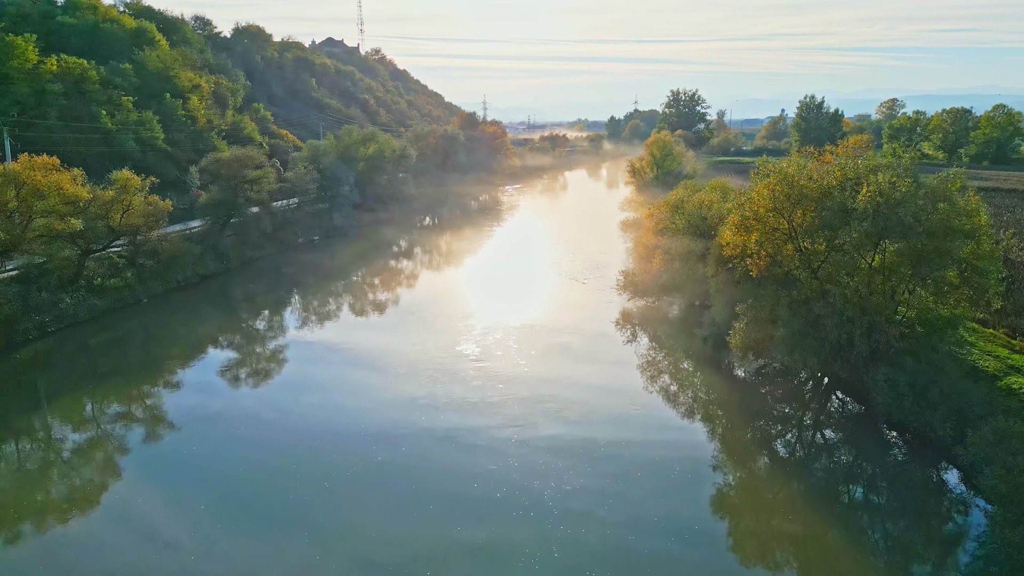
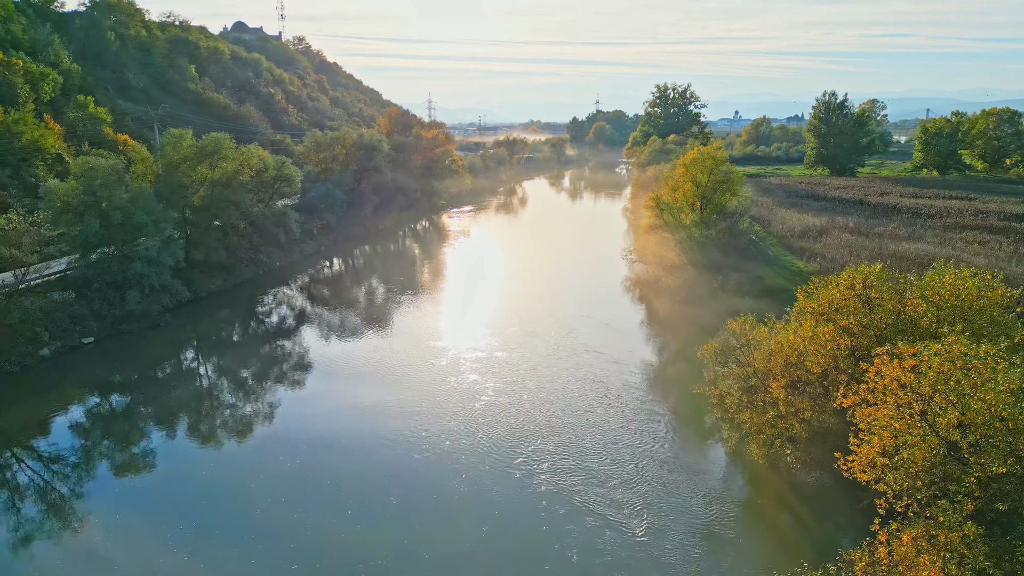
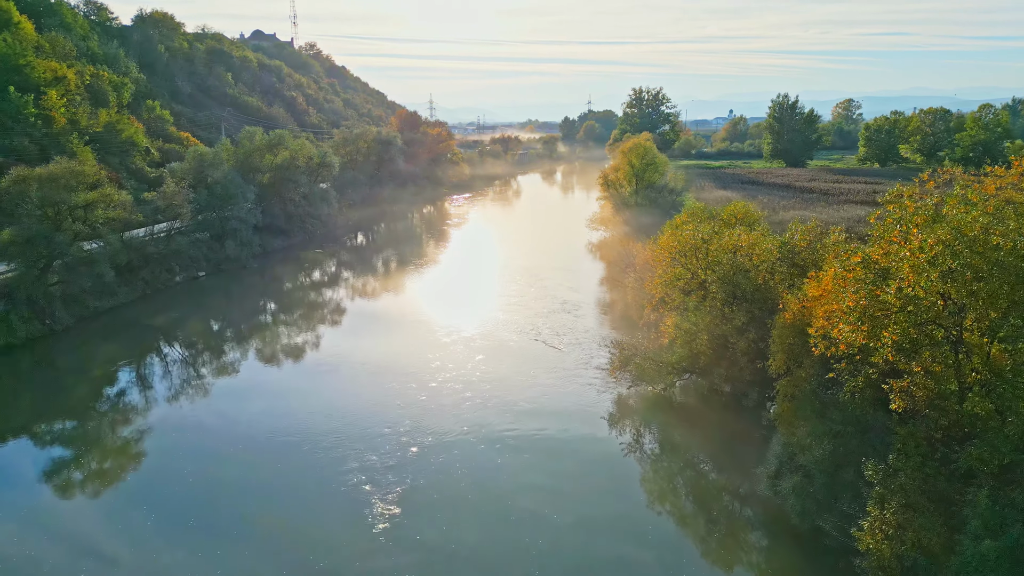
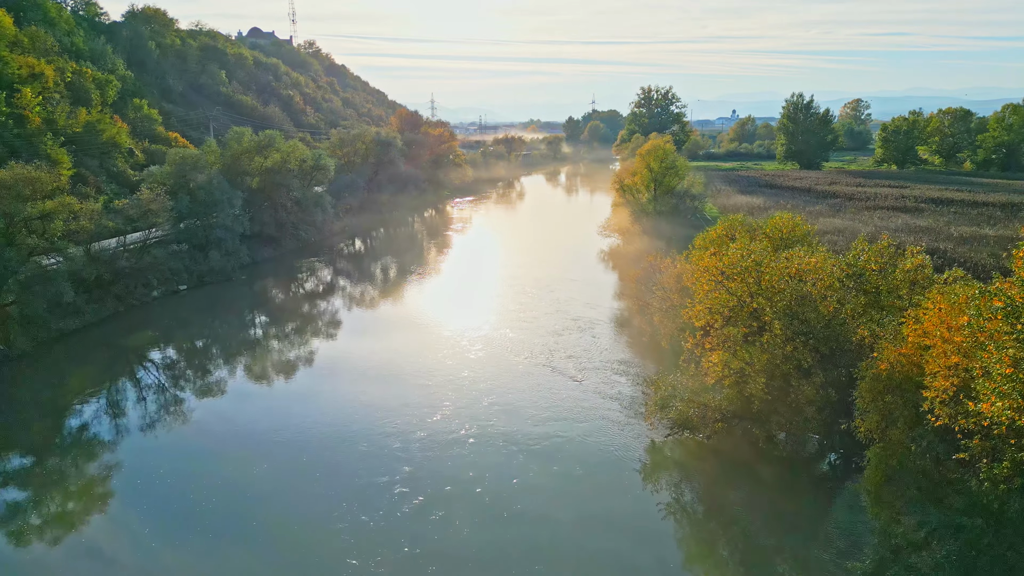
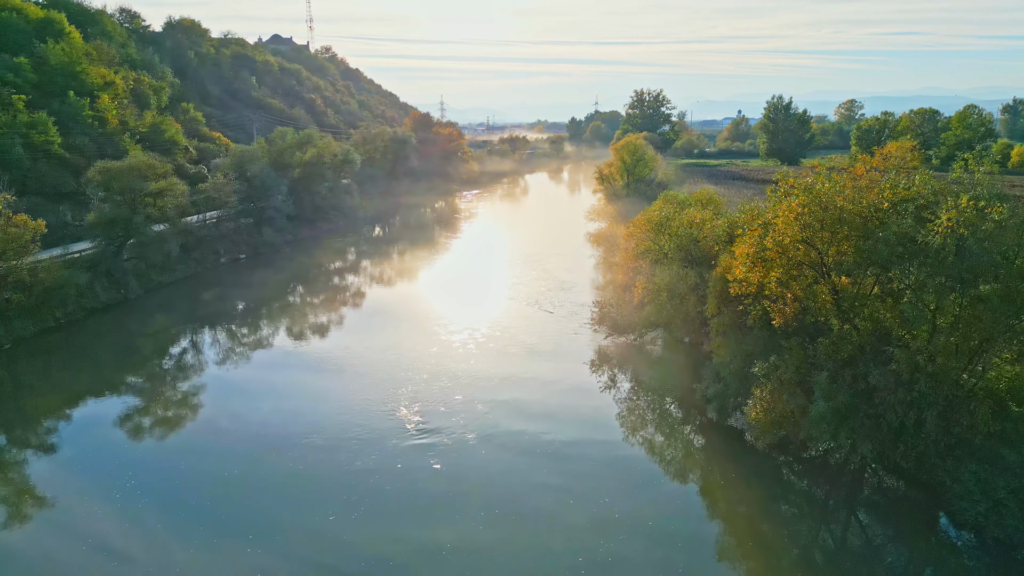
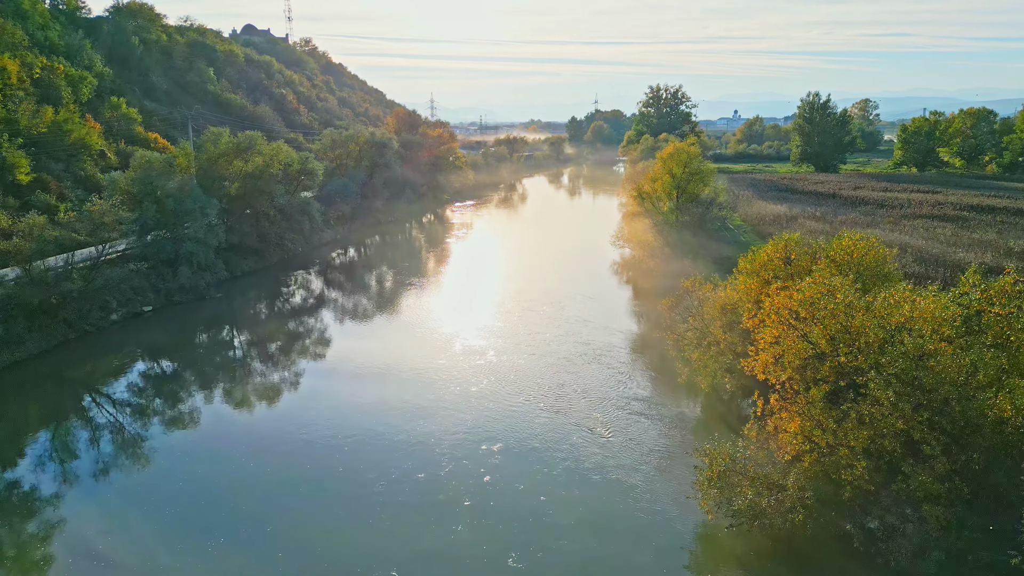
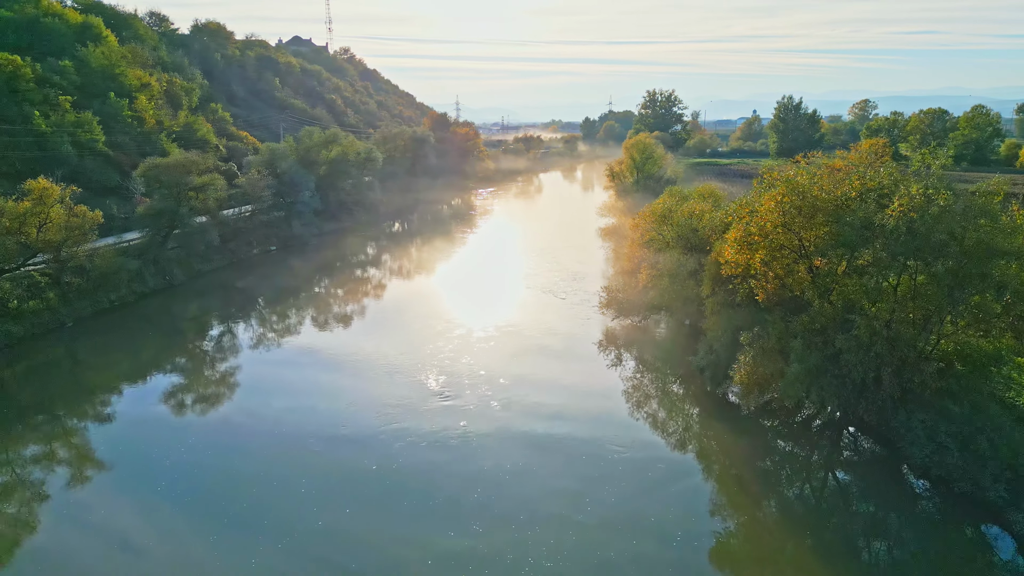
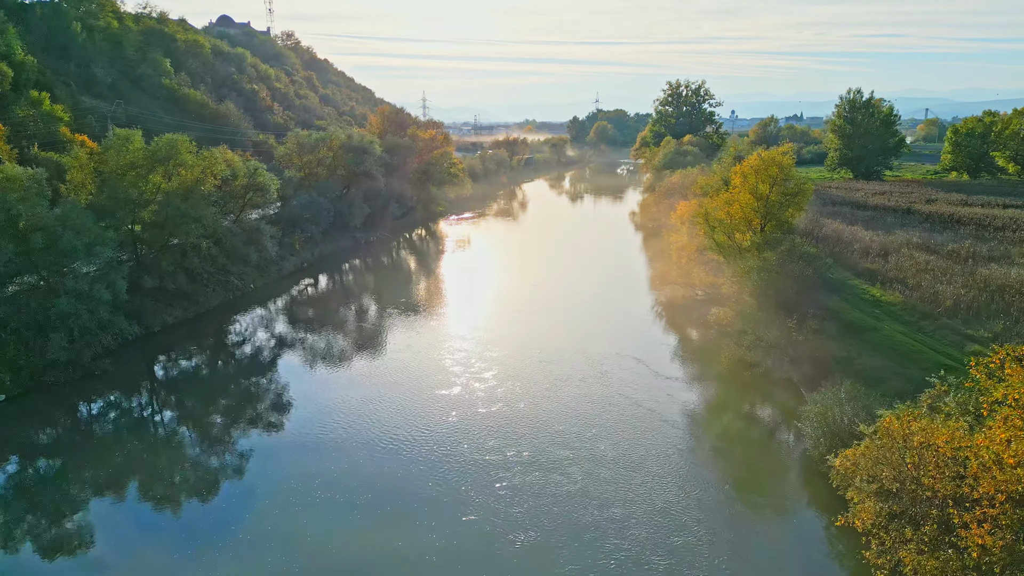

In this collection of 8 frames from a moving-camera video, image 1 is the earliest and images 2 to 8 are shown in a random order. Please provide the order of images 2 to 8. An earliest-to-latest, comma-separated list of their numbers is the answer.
7, 5, 3, 4, 6, 2, 8
